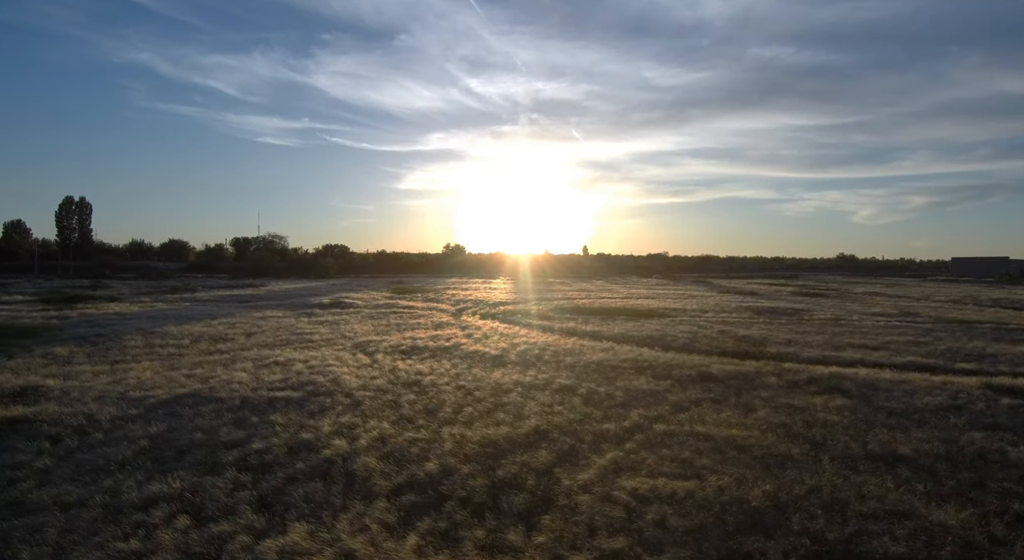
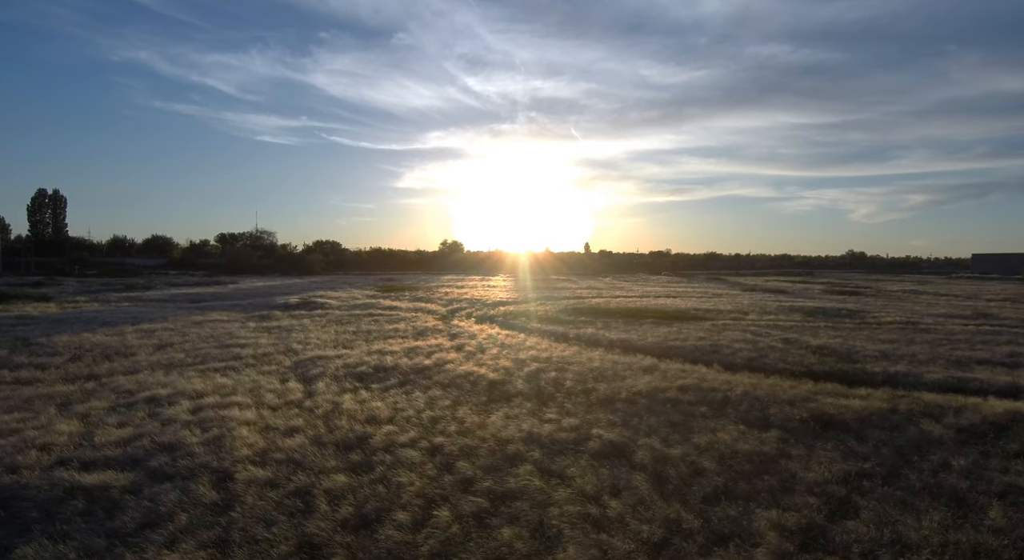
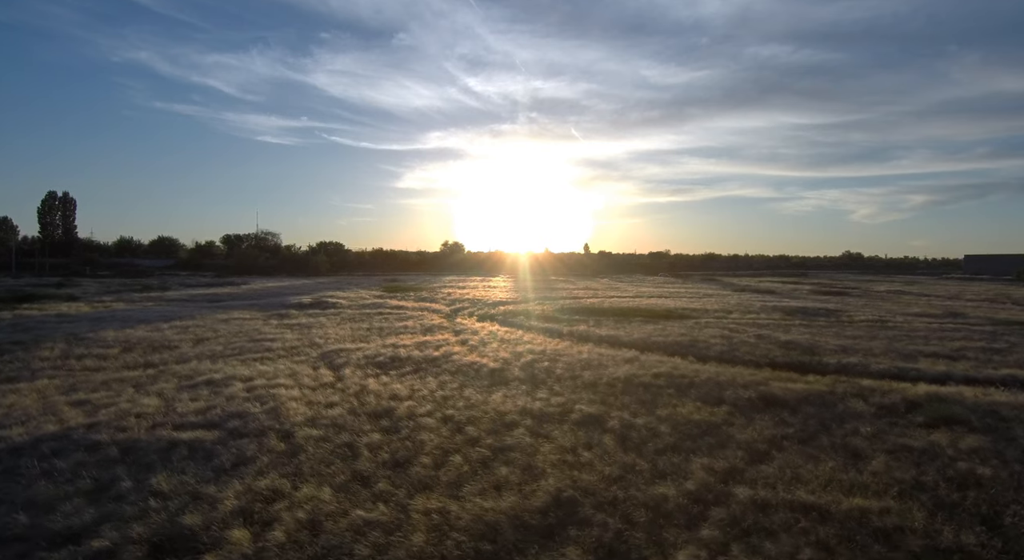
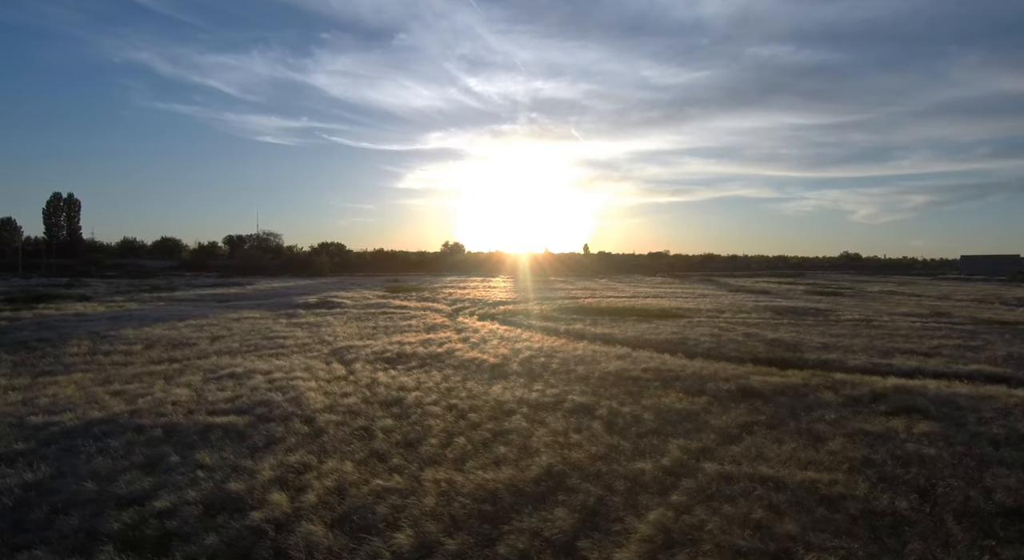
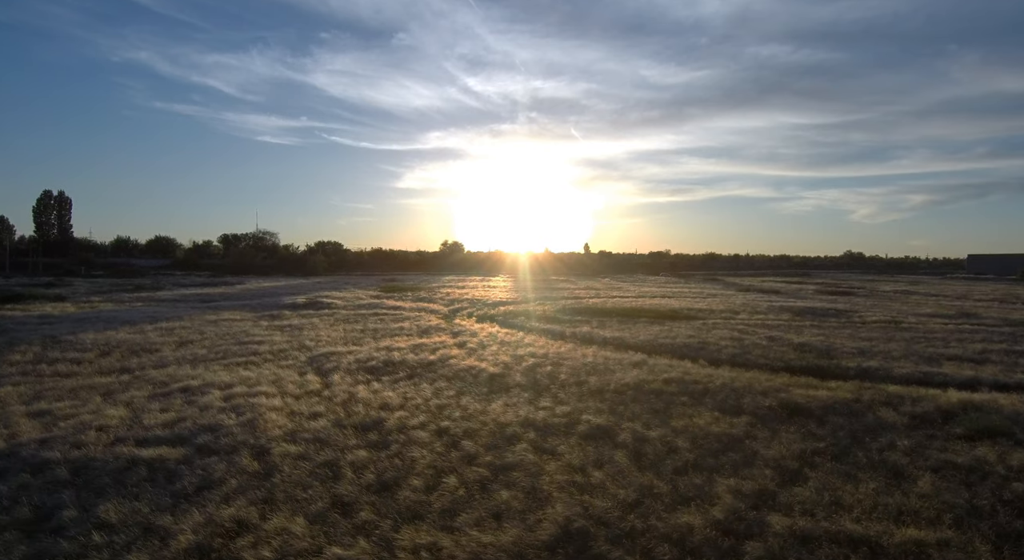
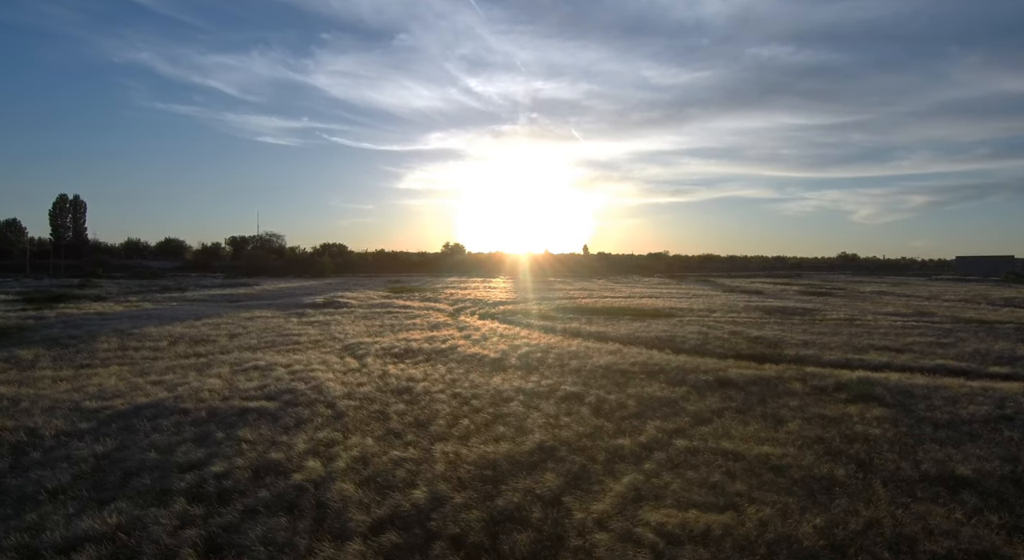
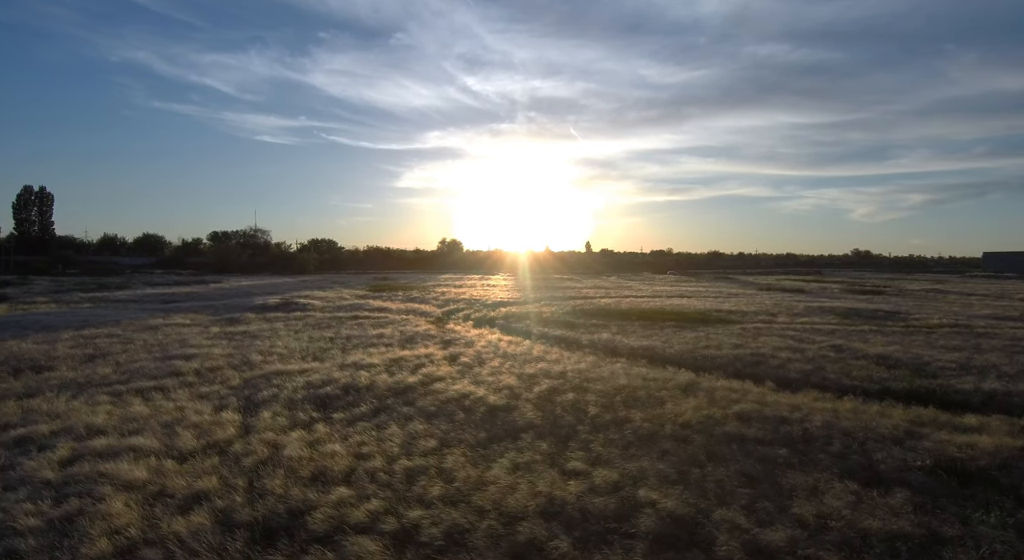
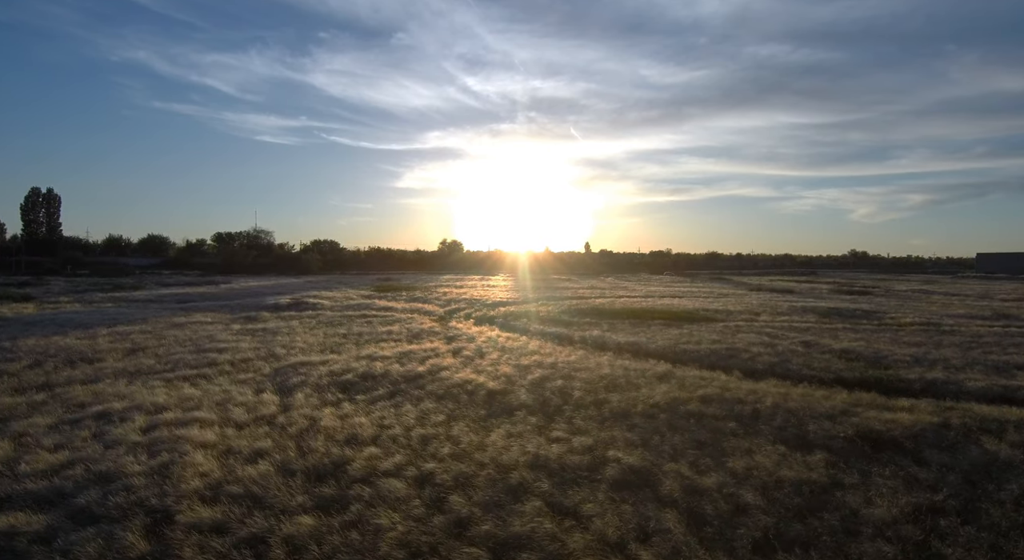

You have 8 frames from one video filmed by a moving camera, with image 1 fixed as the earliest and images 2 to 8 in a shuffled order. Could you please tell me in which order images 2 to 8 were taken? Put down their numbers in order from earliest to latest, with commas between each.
6, 4, 3, 5, 2, 8, 7
